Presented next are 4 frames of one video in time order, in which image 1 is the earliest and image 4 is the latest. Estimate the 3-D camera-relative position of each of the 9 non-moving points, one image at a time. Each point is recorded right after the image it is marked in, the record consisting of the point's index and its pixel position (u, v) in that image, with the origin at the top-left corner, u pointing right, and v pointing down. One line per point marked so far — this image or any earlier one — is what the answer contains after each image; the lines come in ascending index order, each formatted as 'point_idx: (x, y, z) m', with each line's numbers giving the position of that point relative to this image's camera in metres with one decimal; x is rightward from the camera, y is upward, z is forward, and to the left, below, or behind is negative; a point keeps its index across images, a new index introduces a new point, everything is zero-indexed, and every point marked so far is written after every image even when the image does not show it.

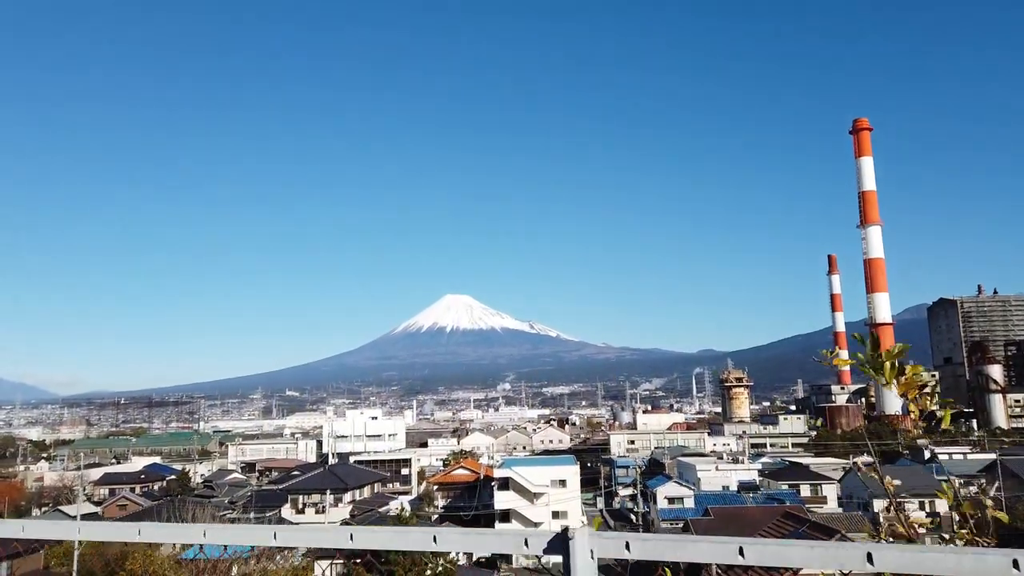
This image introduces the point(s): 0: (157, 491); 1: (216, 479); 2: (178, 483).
0: (-7.7, -4.4, +14.9) m
1: (-6.7, -4.3, +15.7) m
2: (-7.6, -4.4, +15.6) m
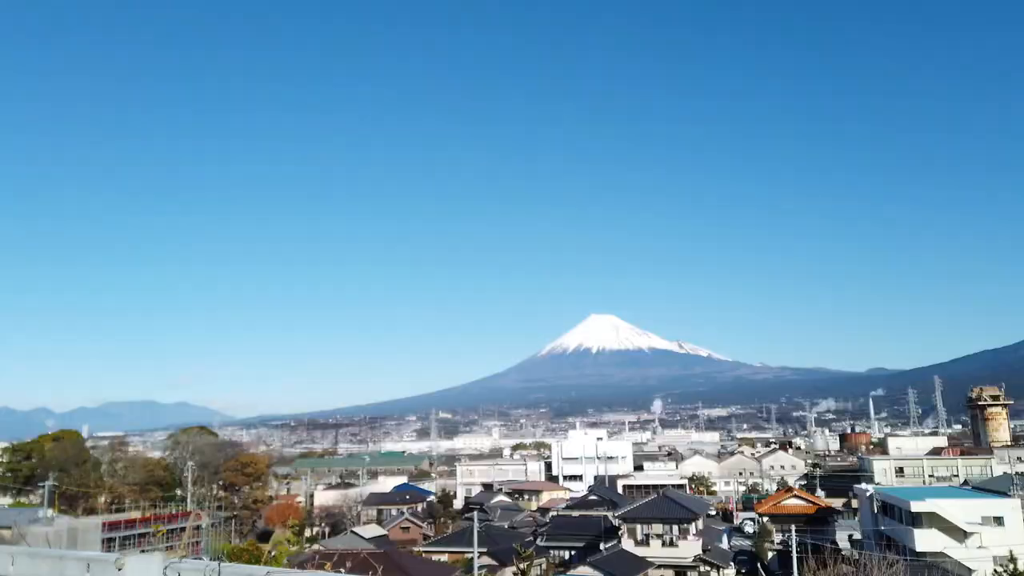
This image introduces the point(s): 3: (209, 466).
0: (-1.8, -4.7, +14.3) m
1: (-0.7, -4.6, +14.9) m
2: (-1.5, -4.7, +15.0) m
3: (-6.3, -3.7, +14.3) m
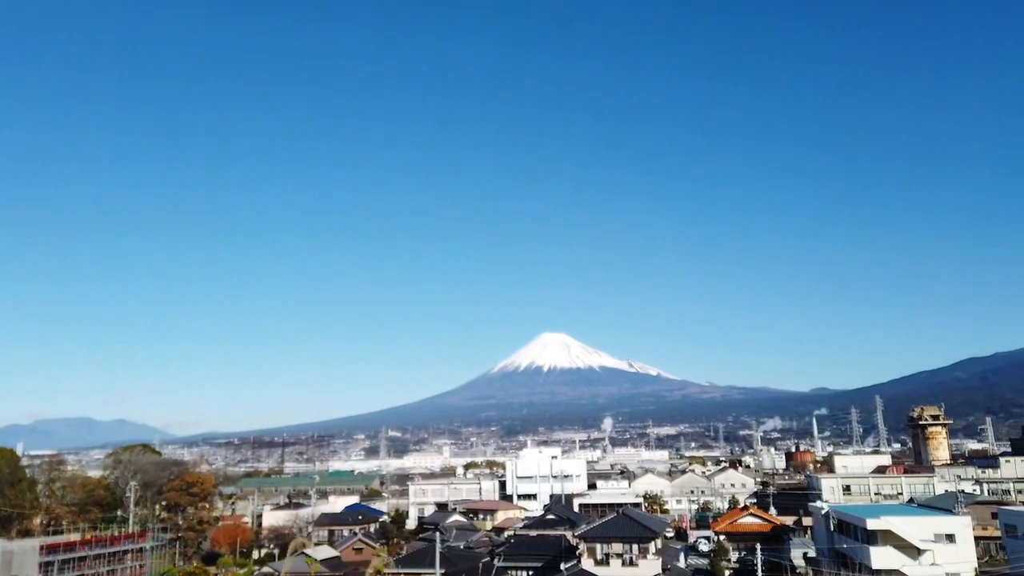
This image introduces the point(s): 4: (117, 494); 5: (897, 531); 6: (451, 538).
0: (-2.7, -5.0, +14.0) m
1: (-1.6, -4.9, +14.6) m
2: (-2.5, -5.0, +14.7) m
3: (-7.1, -3.9, +13.7) m
4: (-7.8, -4.1, +13.6) m
5: (+4.1, -2.6, +7.4) m
6: (-1.1, -4.7, +13.0) m
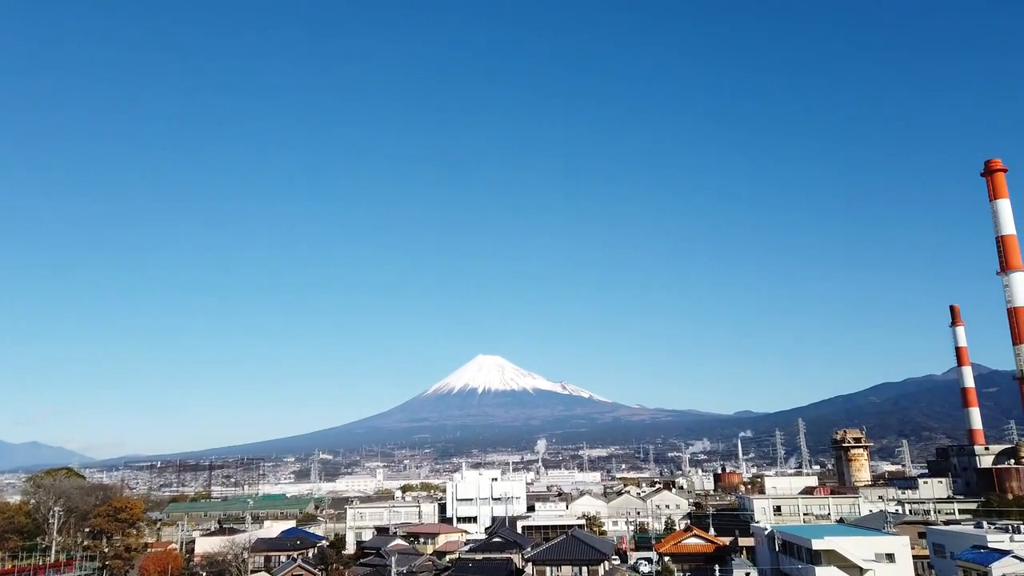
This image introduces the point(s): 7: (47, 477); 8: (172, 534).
0: (-3.8, -5.3, +13.5) m
1: (-2.8, -5.3, +14.3) m
2: (-3.7, -5.4, +14.2) m
3: (-8.2, -4.1, +12.8) m
4: (-8.8, -4.3, +12.7) m
5: (+3.6, -2.9, +7.6) m
6: (-2.2, -5.1, +12.7) m
7: (-9.6, -3.9, +14.1) m
8: (-8.1, -5.9, +16.4) m
